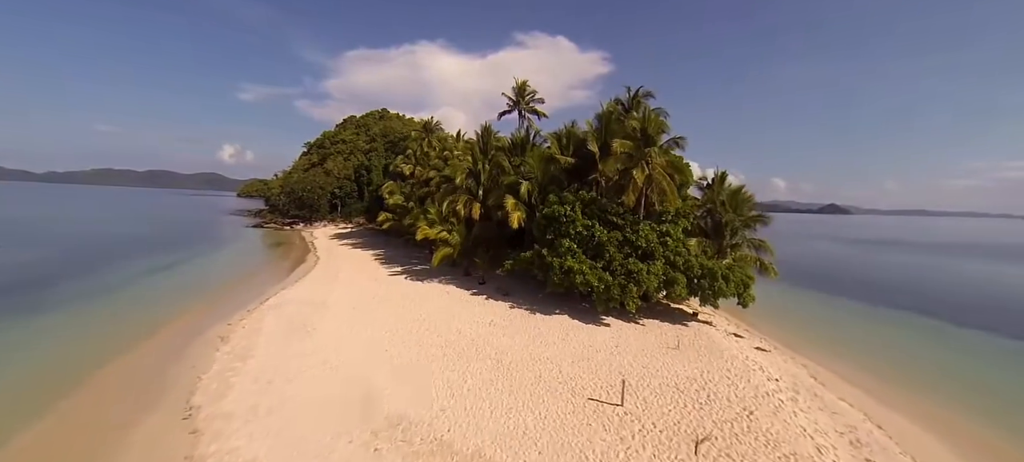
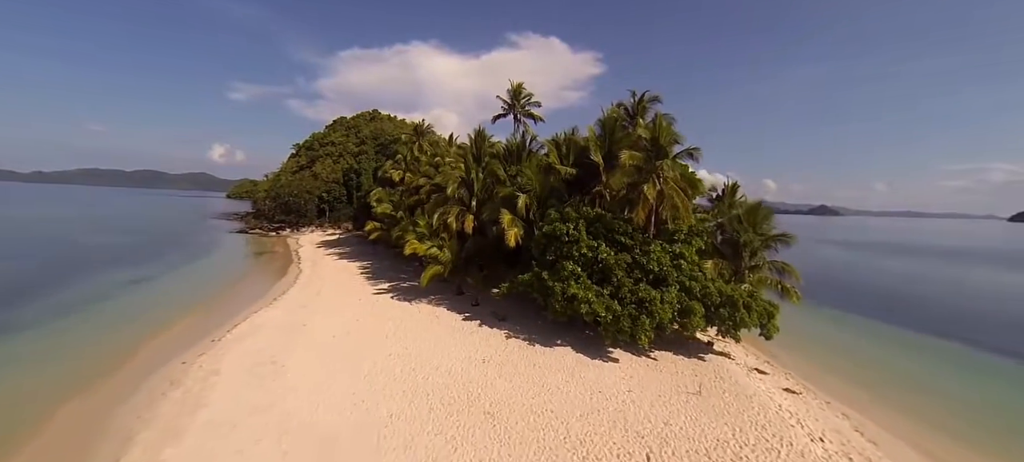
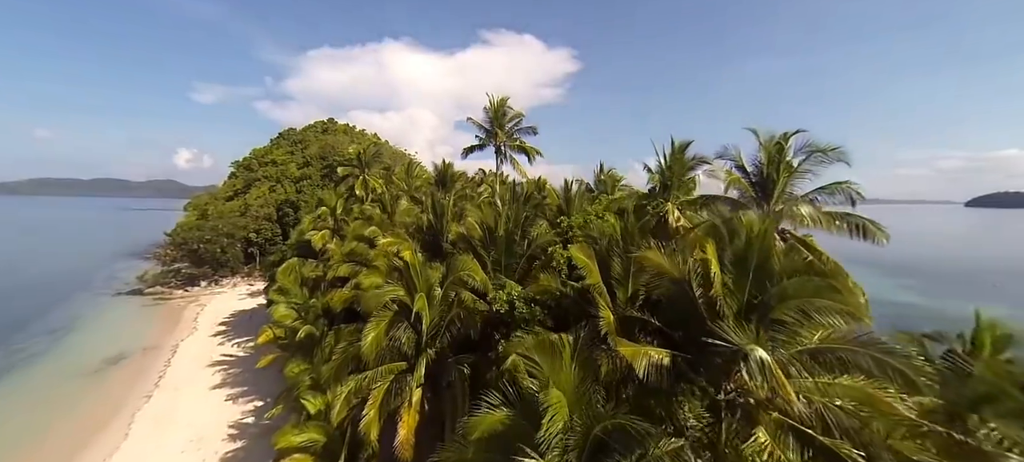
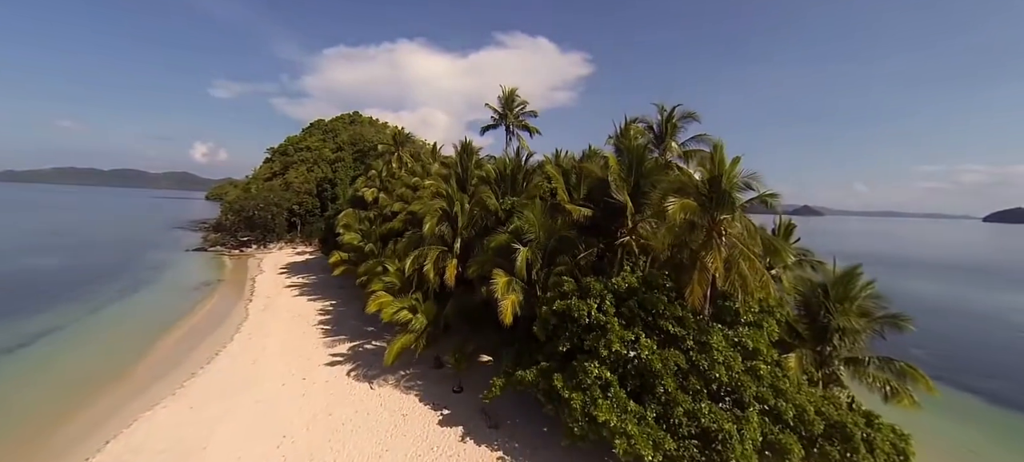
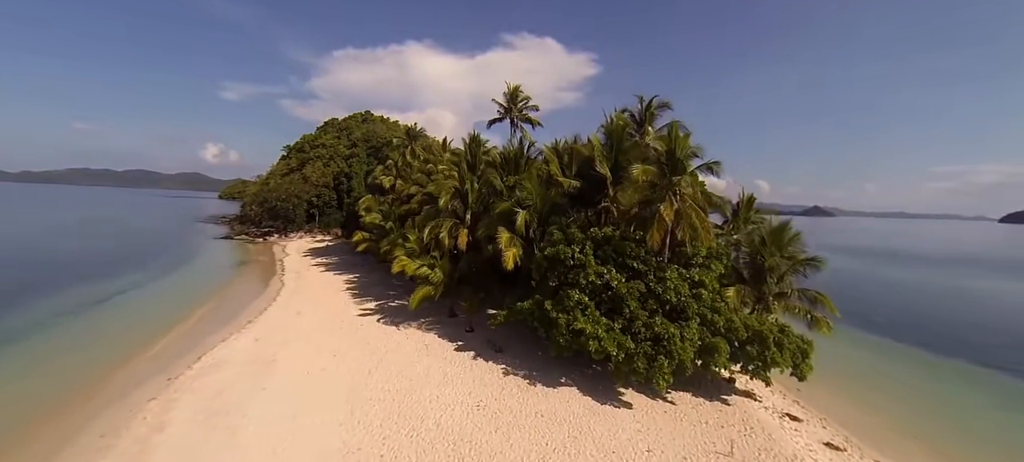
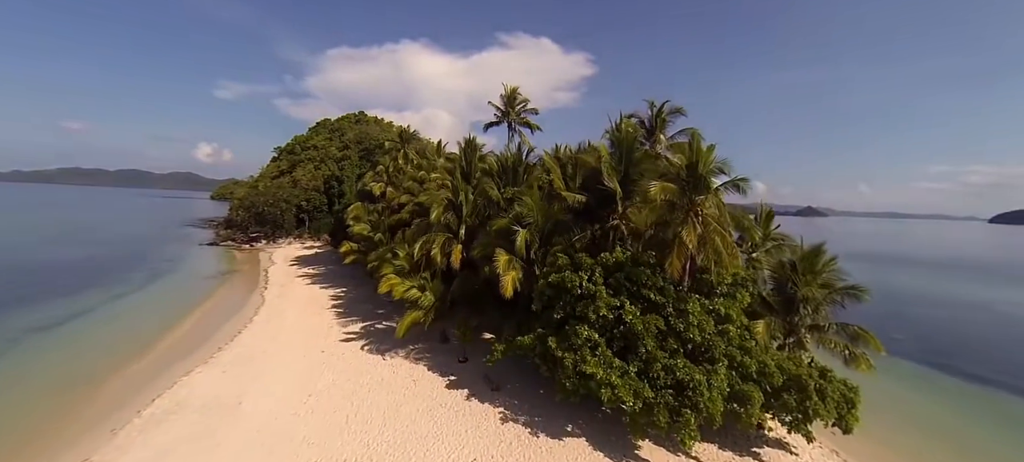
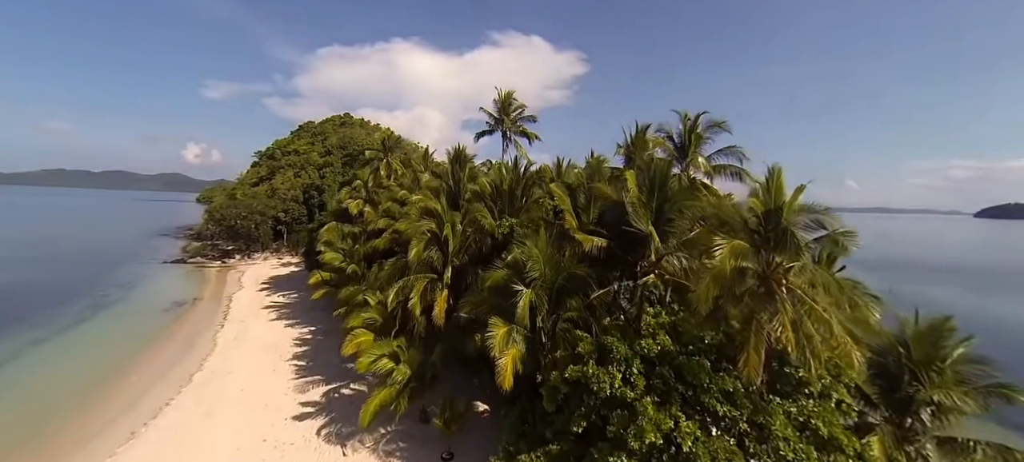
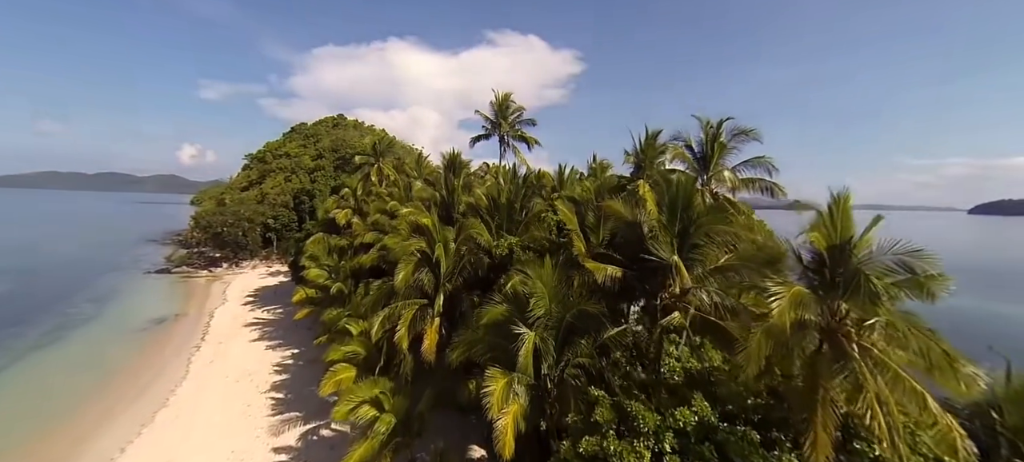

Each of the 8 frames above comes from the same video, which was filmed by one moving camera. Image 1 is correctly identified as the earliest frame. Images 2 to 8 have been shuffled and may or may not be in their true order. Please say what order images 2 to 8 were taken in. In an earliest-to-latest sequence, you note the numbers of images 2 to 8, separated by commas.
2, 5, 6, 4, 7, 8, 3
